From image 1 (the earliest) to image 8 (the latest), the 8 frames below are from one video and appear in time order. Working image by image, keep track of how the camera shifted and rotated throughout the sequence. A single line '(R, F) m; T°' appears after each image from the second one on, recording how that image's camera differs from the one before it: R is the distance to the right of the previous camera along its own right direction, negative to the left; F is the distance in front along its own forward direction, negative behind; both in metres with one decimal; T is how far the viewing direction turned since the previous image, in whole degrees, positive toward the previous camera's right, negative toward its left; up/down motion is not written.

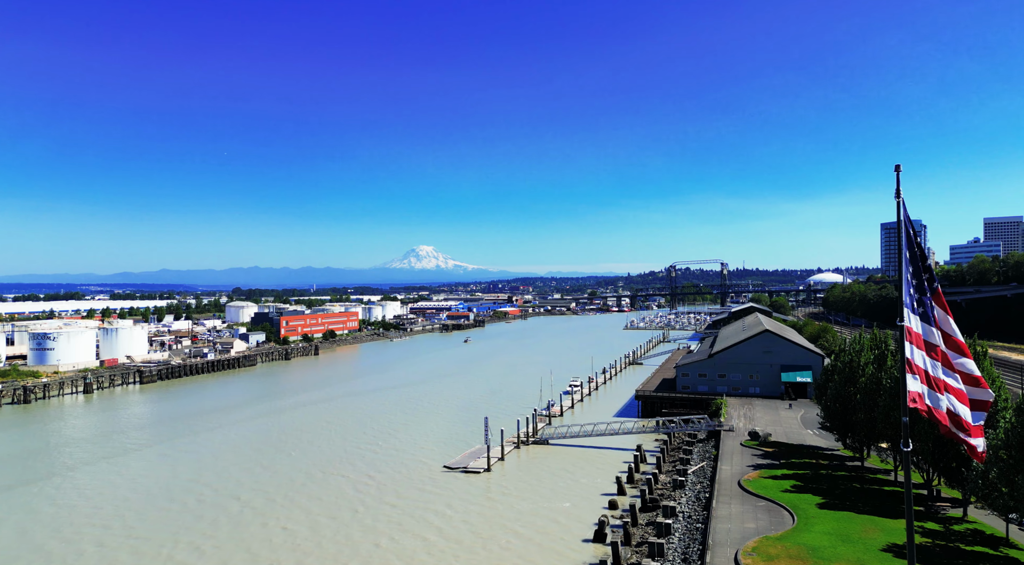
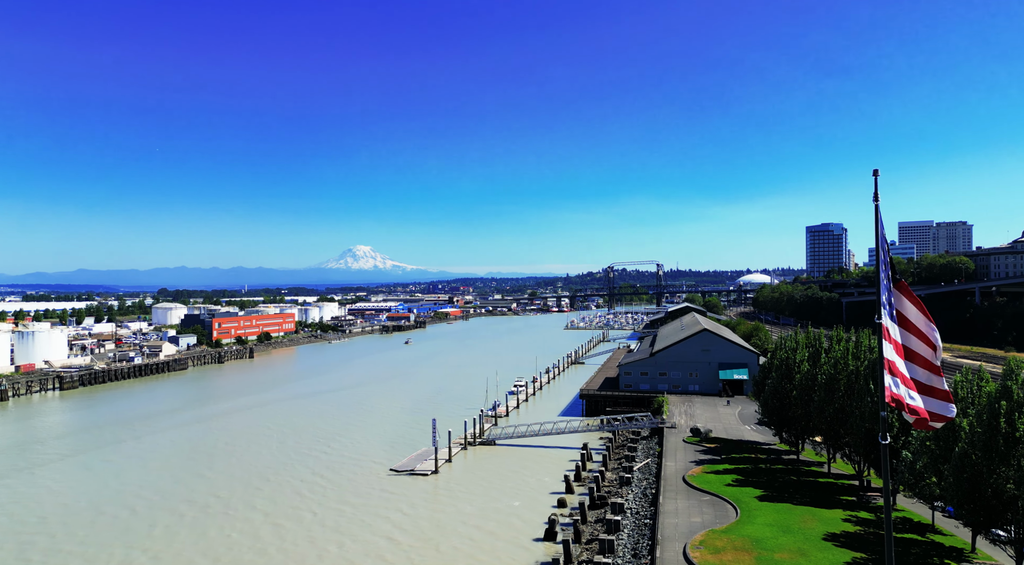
(-0.4, 0.0) m; +5°
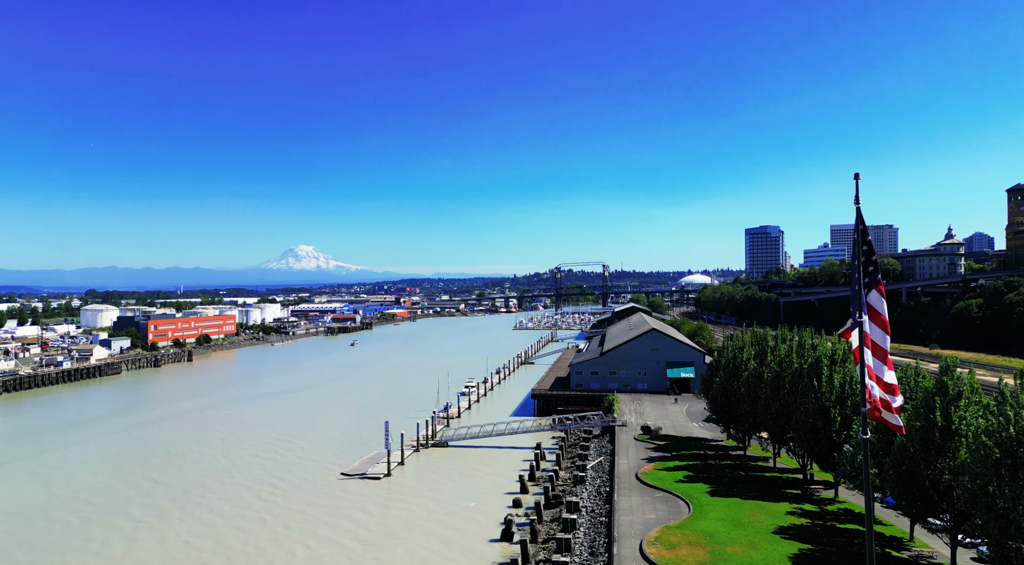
(-0.3, 0.0) m; +4°
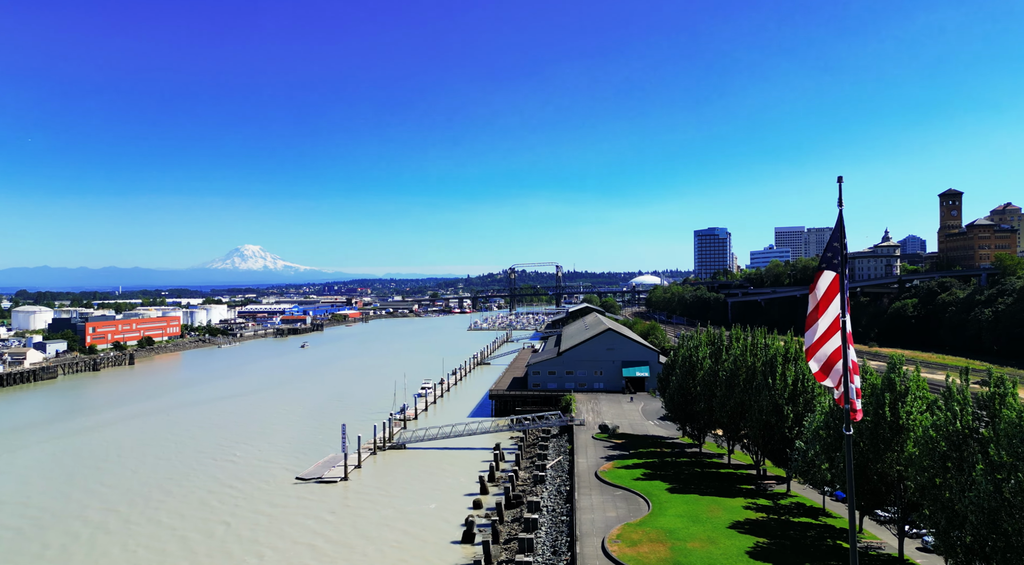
(-0.3, +0.1) m; +4°
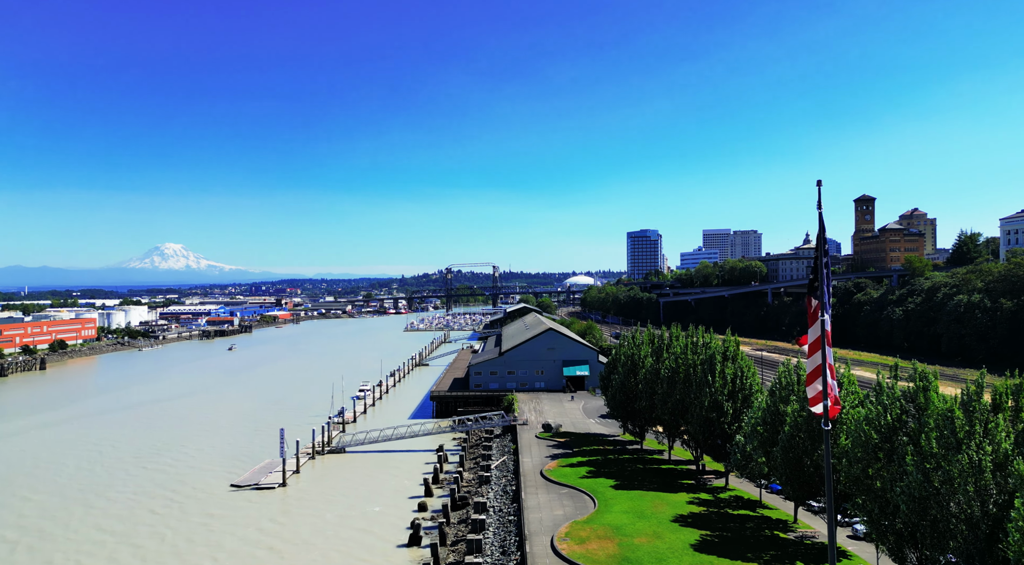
(-0.4, +0.1) m; +5°
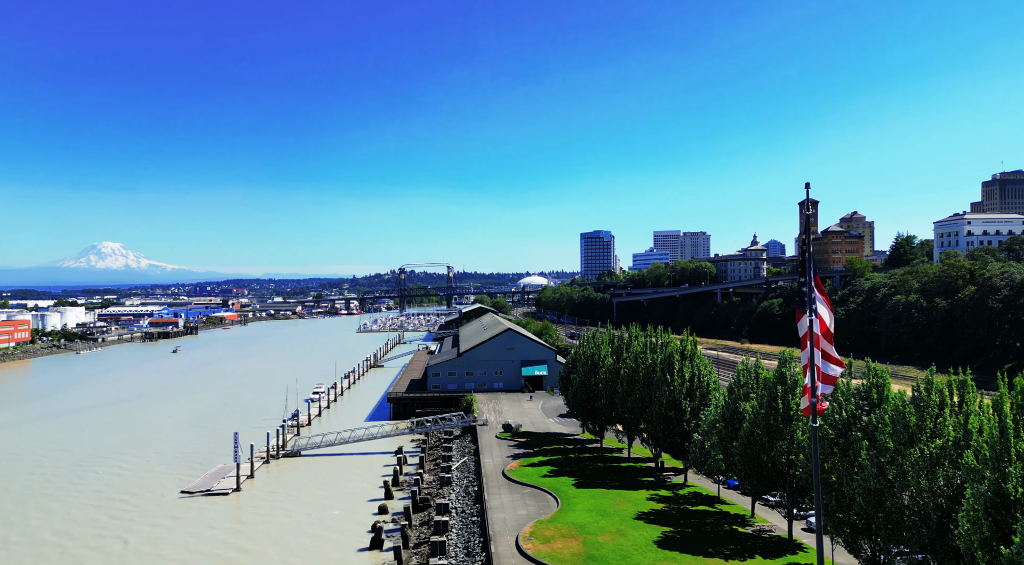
(-0.3, 0.0) m; +4°
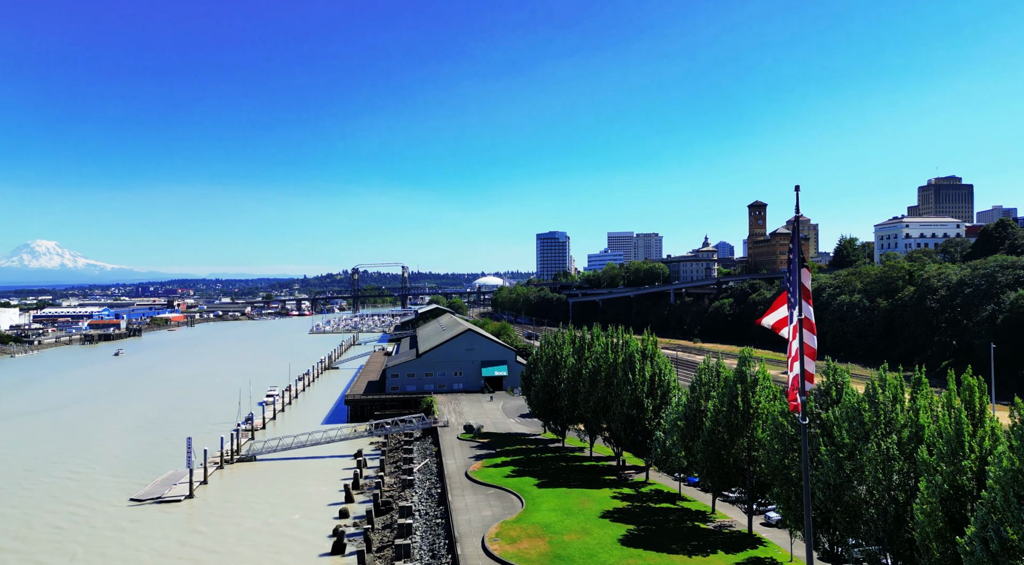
(-0.3, +0.1) m; +4°
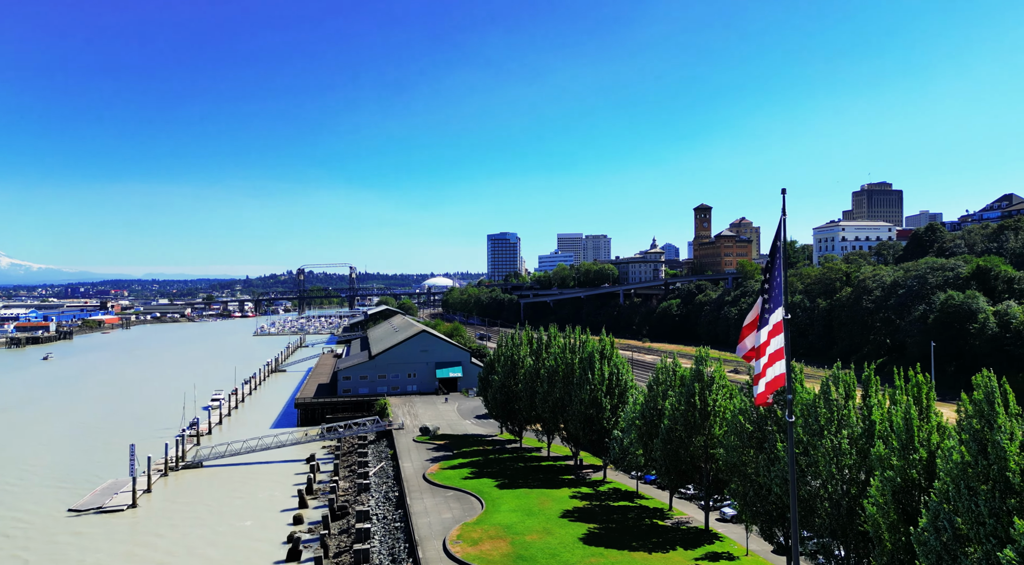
(-0.4, +0.1) m; +4°
